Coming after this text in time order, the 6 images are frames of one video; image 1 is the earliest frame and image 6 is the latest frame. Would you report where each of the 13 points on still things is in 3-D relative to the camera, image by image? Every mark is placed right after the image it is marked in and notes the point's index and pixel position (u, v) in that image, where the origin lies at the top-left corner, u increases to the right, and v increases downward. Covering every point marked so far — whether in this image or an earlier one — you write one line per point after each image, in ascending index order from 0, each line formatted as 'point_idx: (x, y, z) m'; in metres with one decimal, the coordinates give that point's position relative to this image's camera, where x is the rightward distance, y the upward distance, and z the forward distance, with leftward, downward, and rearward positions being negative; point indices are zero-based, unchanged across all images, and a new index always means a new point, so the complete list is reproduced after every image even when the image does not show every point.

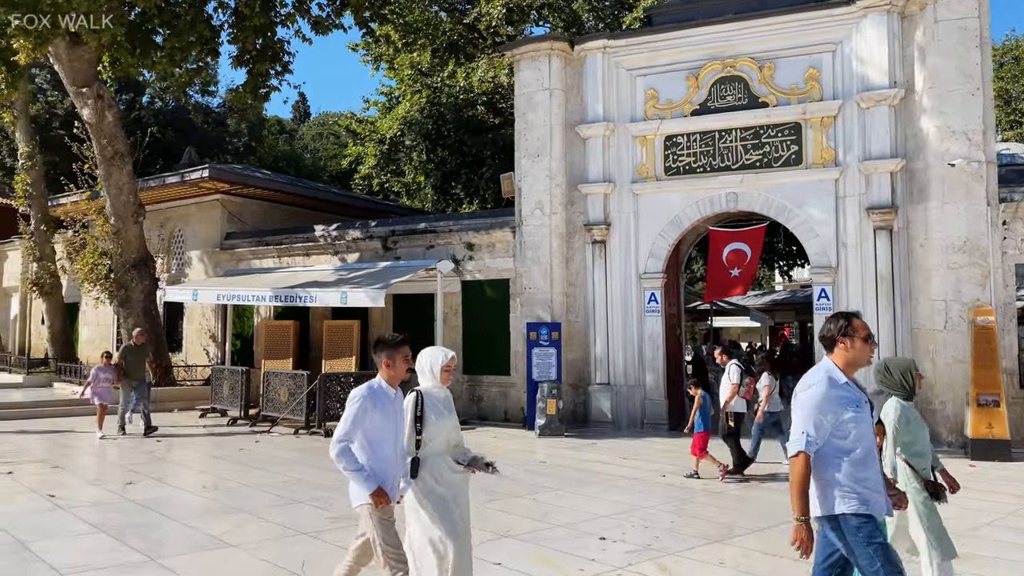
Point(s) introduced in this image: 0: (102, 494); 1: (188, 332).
0: (-4.0, -2.0, +7.5) m
1: (-7.5, -1.0, +17.9) m
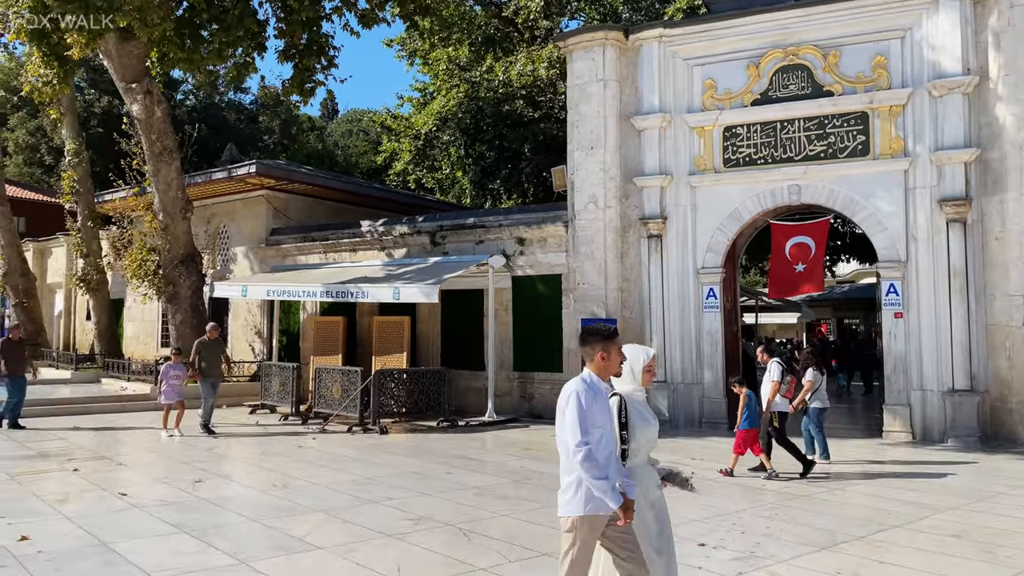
0: (-3.2, -2.0, +7.4) m
1: (-6.5, -0.9, +17.9) m
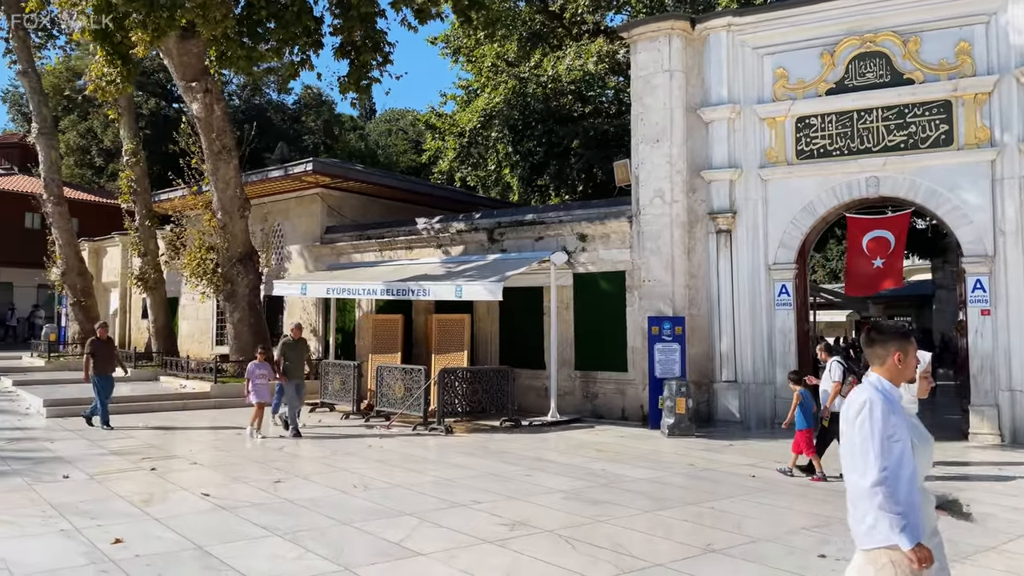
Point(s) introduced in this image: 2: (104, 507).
0: (-2.4, -1.9, +7.3) m
1: (-5.2, -0.9, +17.9) m
2: (-3.5, -1.9, +6.6) m
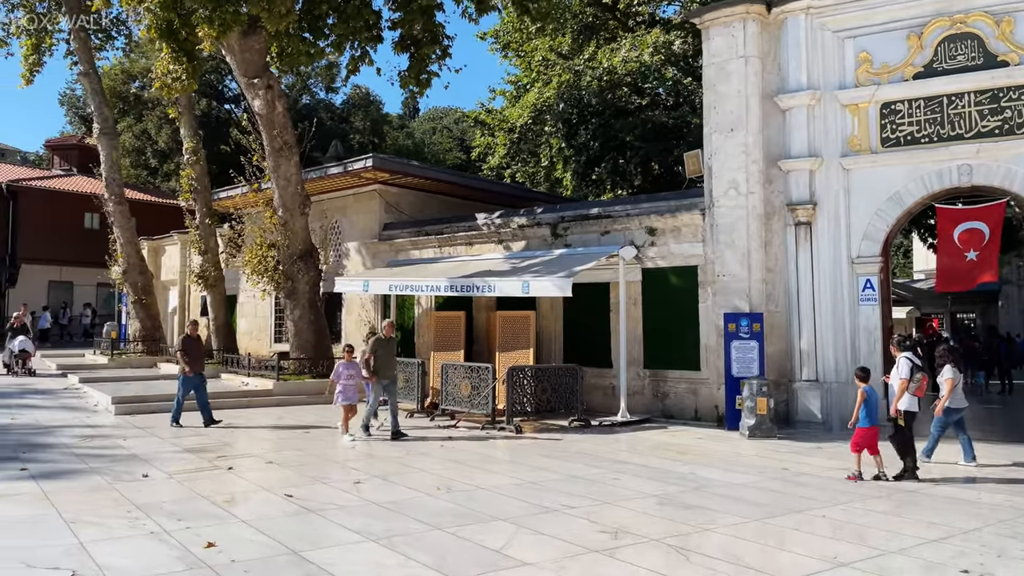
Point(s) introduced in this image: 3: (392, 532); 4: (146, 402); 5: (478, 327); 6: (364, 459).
0: (-1.6, -1.9, +7.1) m
1: (-3.8, -0.8, +17.8) m
2: (-2.7, -1.8, +6.5) m
3: (-0.9, -1.8, +5.7) m
4: (-6.3, -2.0, +13.4) m
5: (-0.7, -0.8, +15.0) m
6: (-1.7, -2.0, +8.9) m
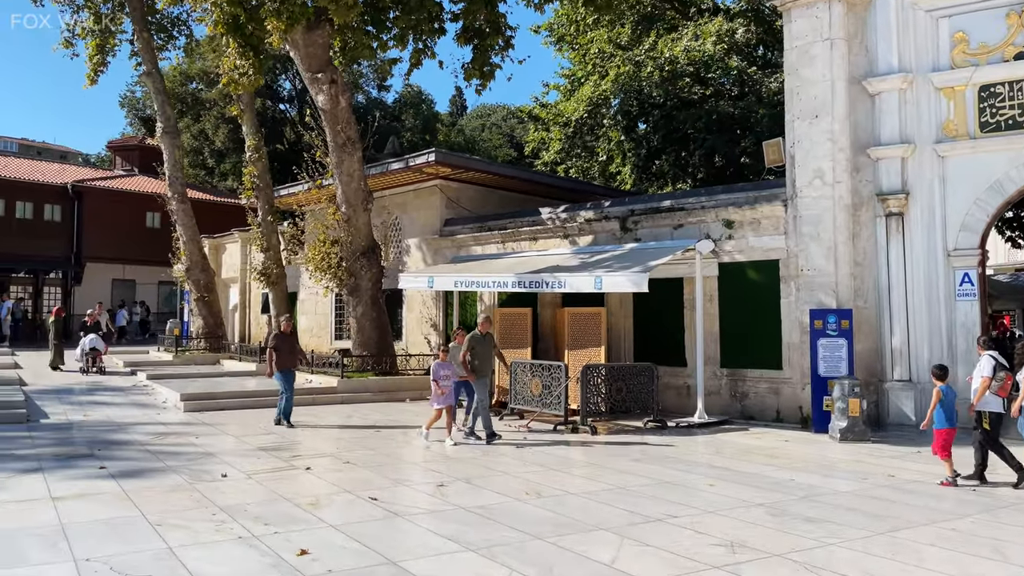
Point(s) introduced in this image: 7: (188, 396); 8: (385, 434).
0: (-0.8, -1.8, +6.7) m
1: (-2.4, -0.7, +17.6) m
2: (-1.9, -1.8, +6.2) m
3: (-0.1, -1.8, +5.3) m
4: (-5.2, -1.9, +13.3) m
5: (+0.6, -0.7, +14.6) m
6: (-0.8, -1.9, +8.6) m
7: (-5.5, -1.8, +13.1) m
8: (-1.8, -2.0, +10.5) m
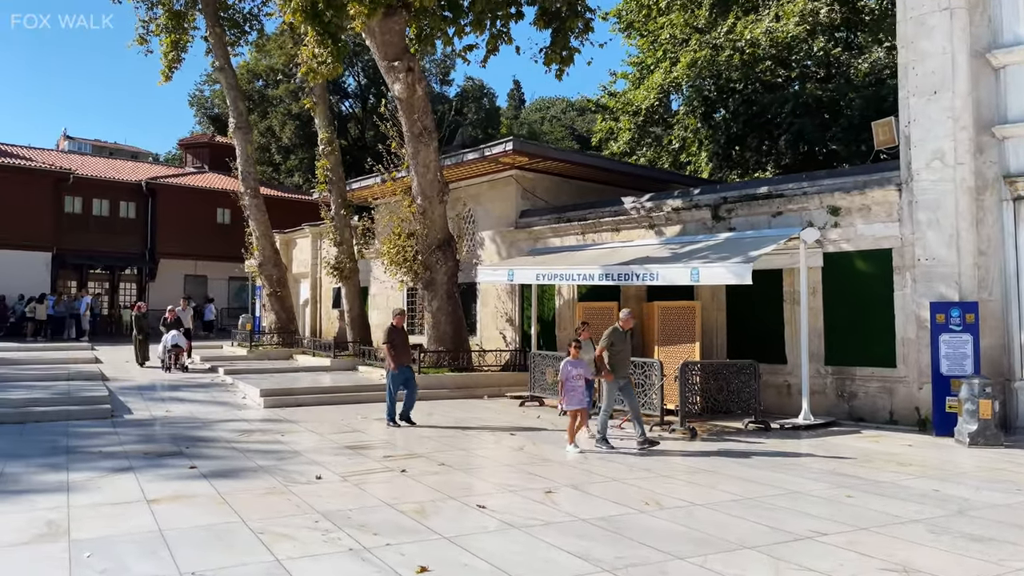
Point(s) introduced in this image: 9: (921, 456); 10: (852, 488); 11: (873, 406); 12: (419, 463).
0: (+0.2, -1.8, +6.2) m
1: (-0.6, -0.6, +17.1) m
2: (-1.0, -1.7, +5.8) m
3: (+0.7, -1.7, +4.8) m
4: (-3.7, -1.8, +13.1) m
5: (+2.1, -0.6, +14.0) m
6: (+0.3, -1.8, +8.1) m
7: (-4.1, -1.7, +12.9) m
8: (-0.5, -1.9, +10.1) m
9: (+4.7, -2.0, +8.9) m
10: (+3.0, -1.8, +6.9) m
11: (+5.2, -1.7, +11.2) m
12: (-1.0, -1.8, +7.9) m
